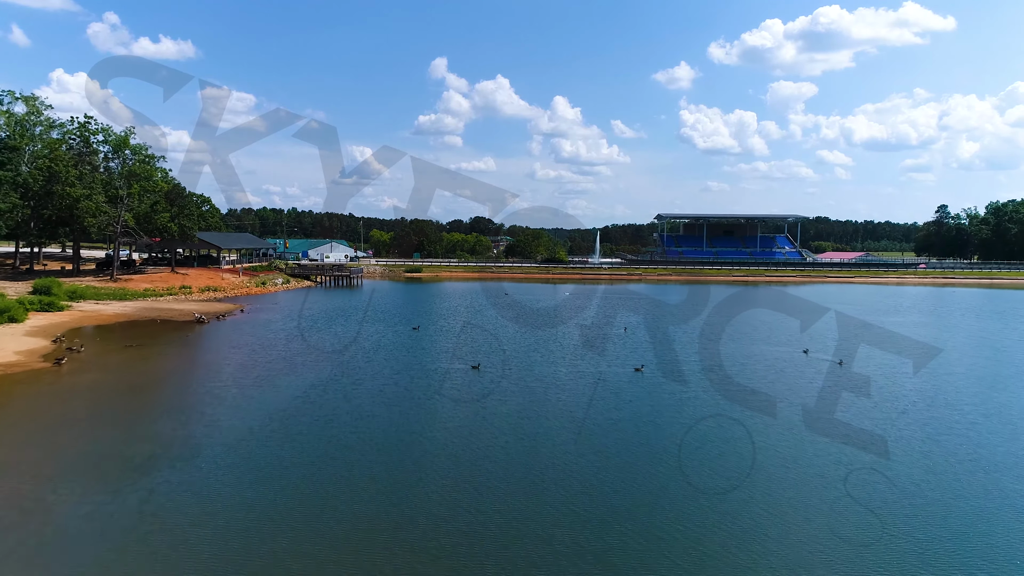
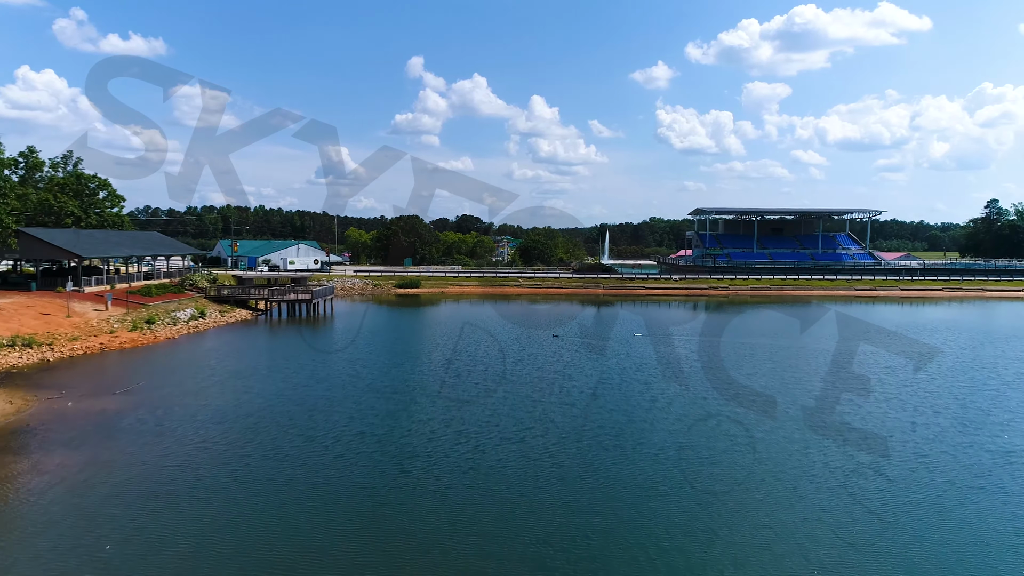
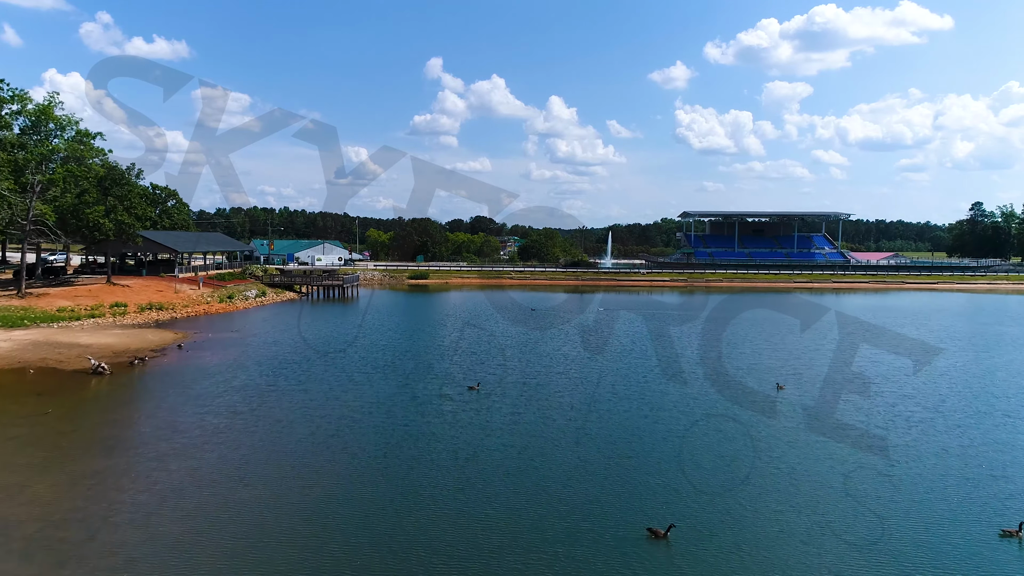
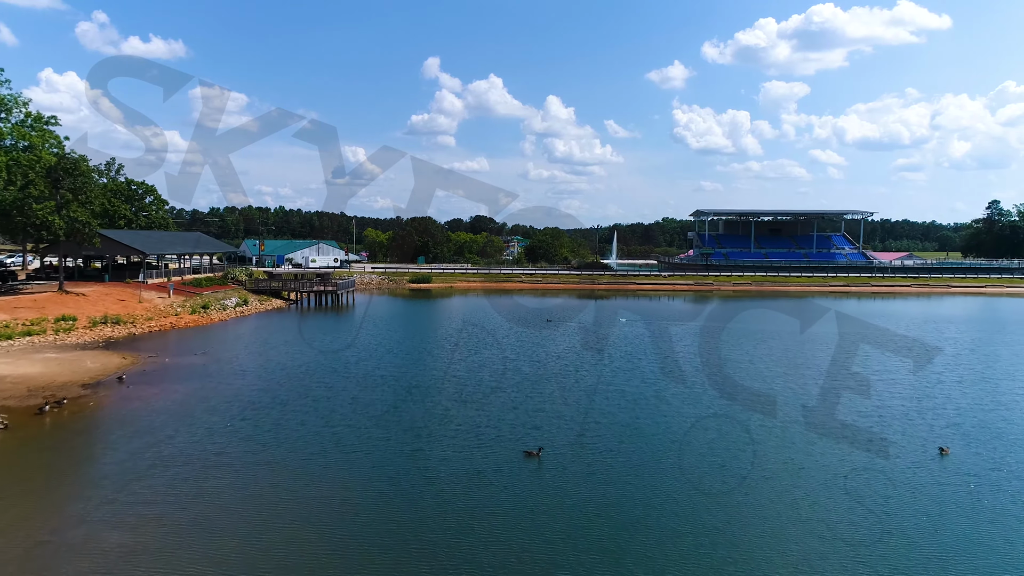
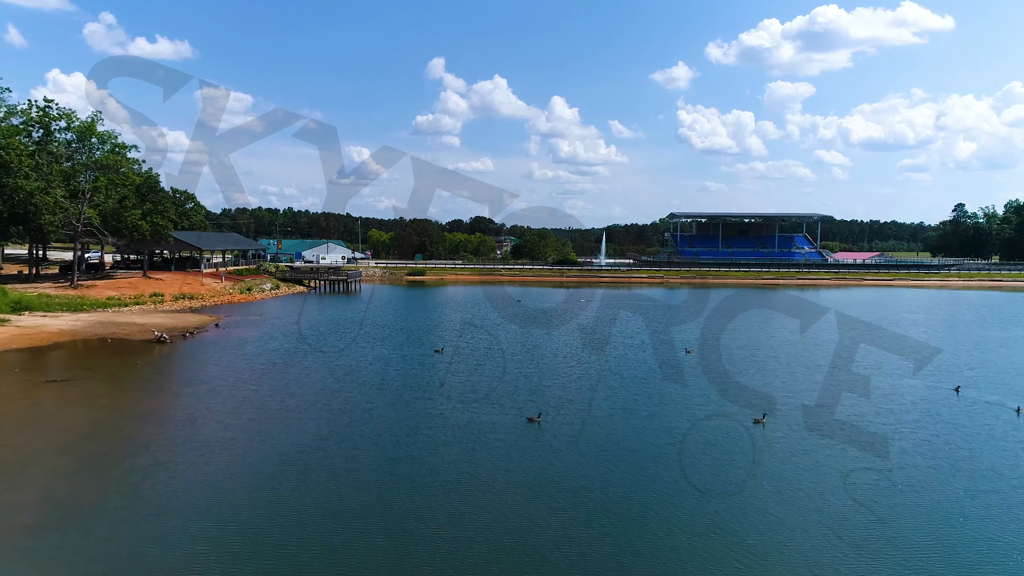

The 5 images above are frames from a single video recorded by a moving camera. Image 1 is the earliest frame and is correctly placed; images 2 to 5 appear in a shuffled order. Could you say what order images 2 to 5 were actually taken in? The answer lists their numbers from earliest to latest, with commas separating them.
5, 3, 4, 2
